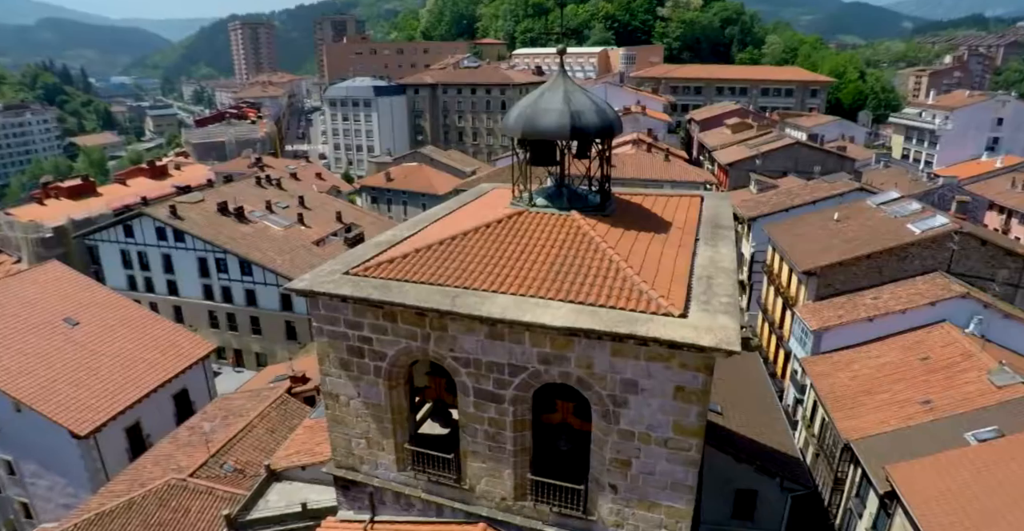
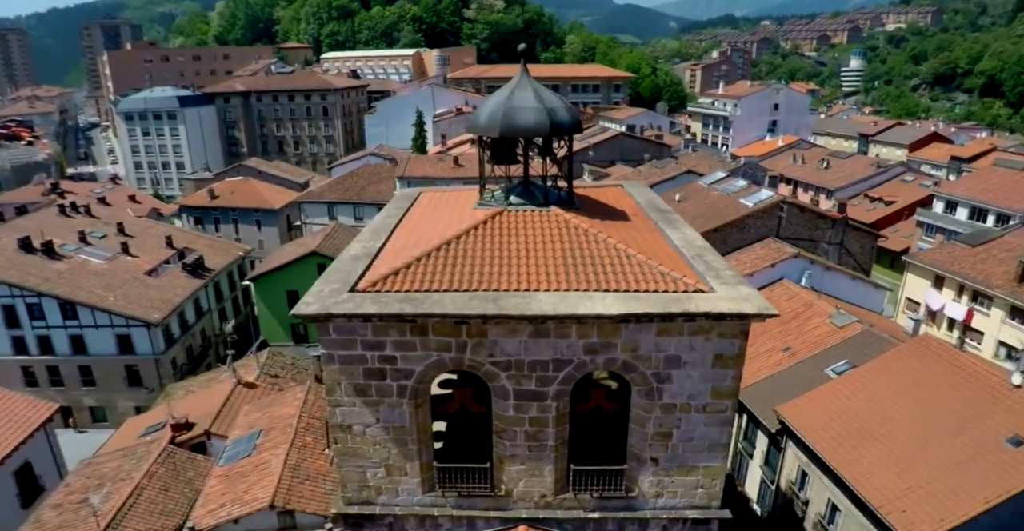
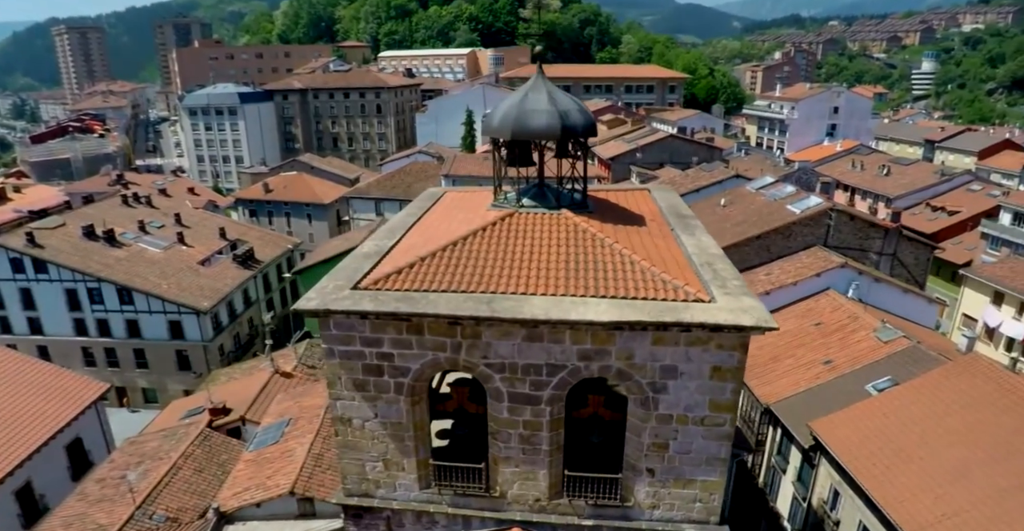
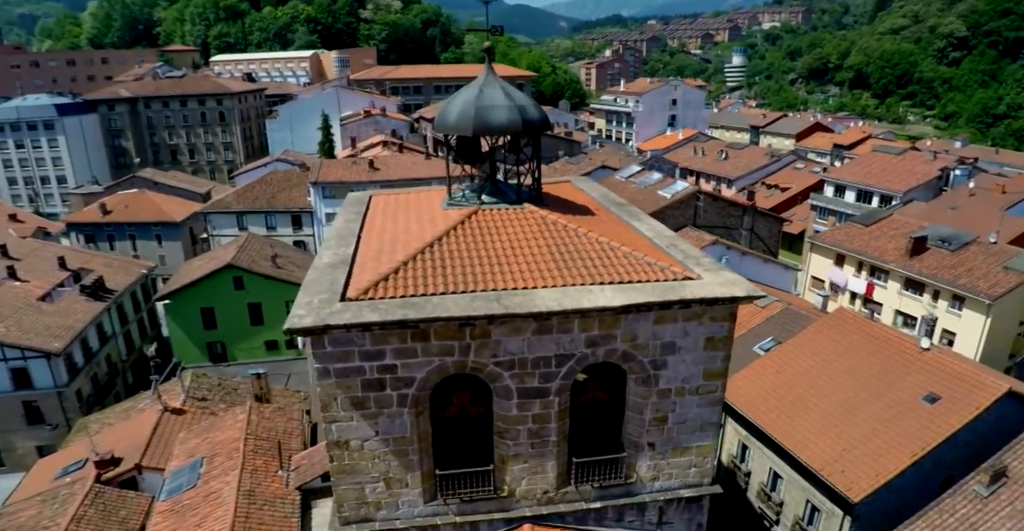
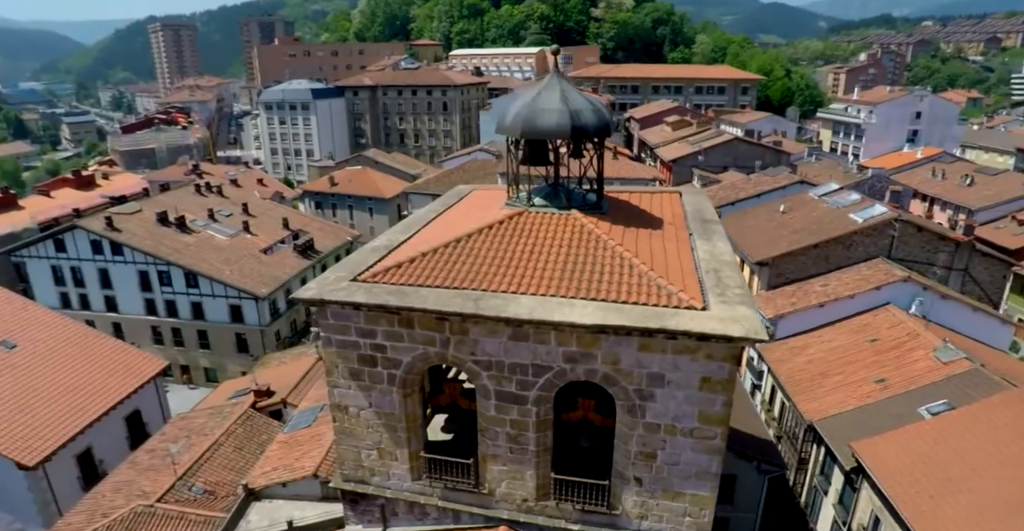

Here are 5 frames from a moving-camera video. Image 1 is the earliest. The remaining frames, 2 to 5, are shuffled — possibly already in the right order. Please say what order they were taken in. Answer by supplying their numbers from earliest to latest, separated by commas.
5, 3, 2, 4
